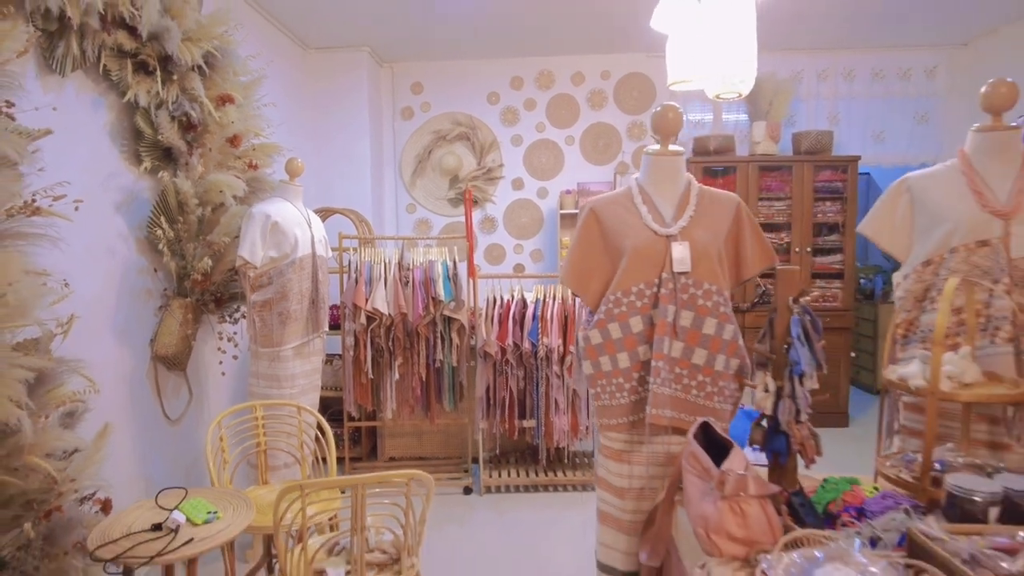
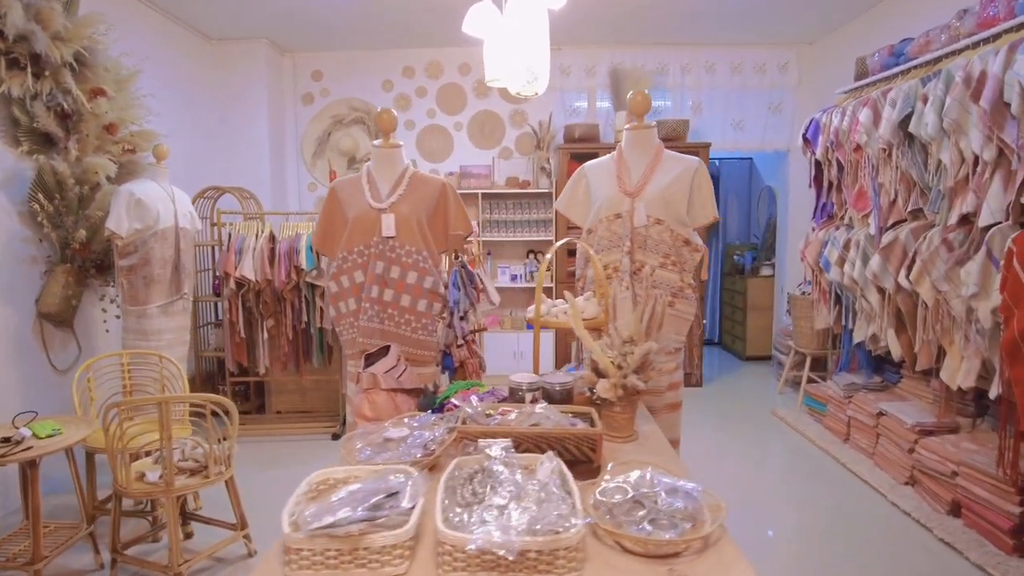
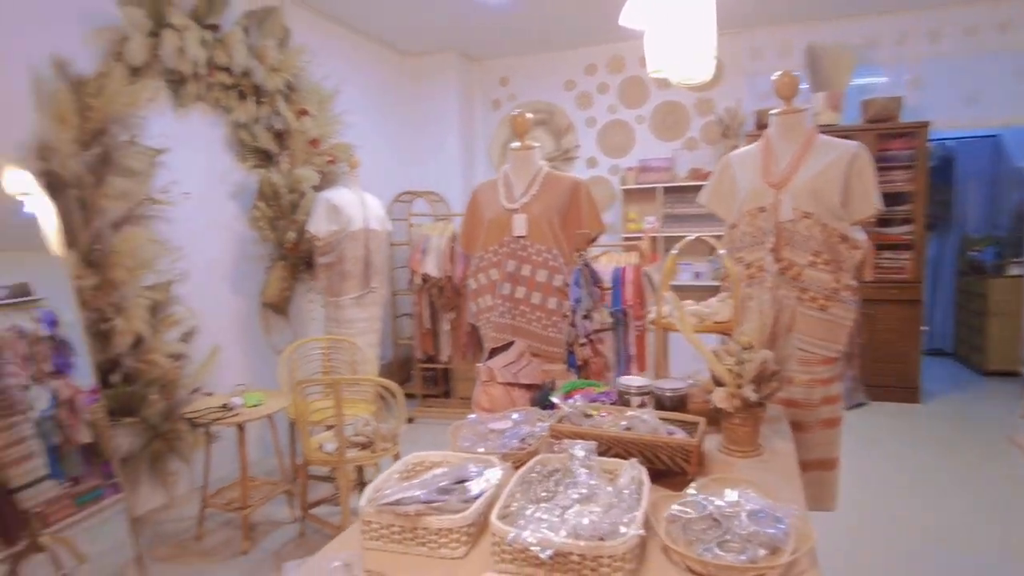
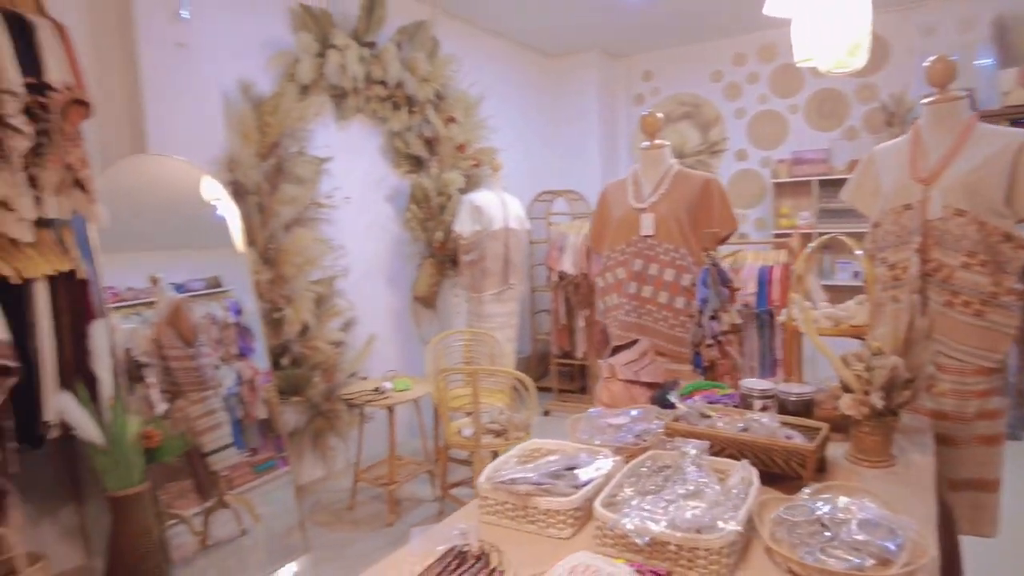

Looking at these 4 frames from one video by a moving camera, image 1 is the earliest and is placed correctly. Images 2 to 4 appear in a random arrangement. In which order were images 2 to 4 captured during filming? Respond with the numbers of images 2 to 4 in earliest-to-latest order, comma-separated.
2, 3, 4
